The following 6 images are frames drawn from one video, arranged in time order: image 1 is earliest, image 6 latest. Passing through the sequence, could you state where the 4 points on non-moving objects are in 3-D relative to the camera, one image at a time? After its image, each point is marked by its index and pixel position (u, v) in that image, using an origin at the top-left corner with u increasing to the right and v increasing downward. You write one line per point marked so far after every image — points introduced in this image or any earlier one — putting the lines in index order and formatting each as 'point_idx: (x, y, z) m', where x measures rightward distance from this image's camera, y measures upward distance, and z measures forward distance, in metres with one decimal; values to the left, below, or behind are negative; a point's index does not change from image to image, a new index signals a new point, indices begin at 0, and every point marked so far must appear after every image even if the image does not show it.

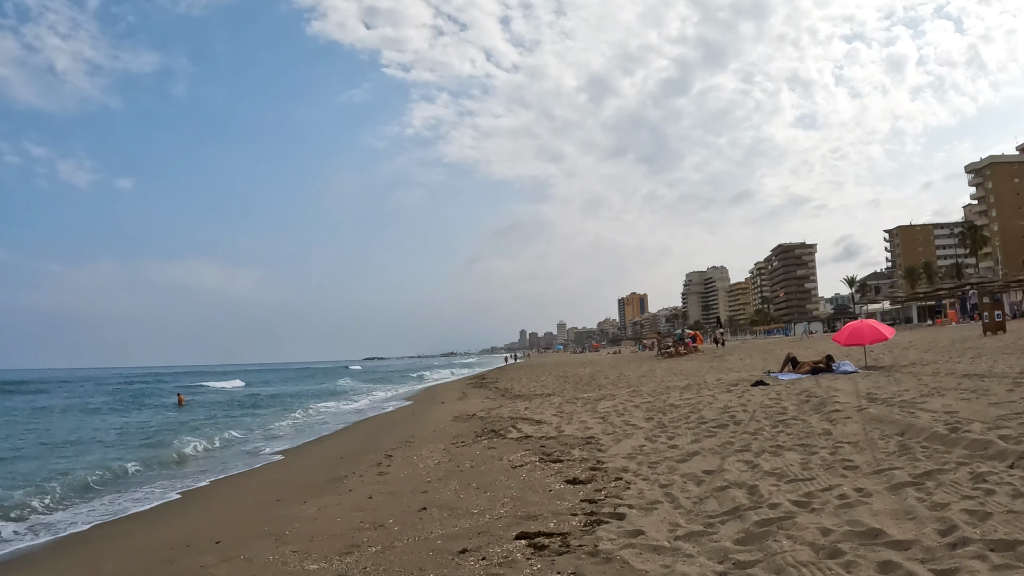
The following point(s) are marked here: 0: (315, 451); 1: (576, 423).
0: (-4.0, -3.3, +11.5) m
1: (+1.1, -2.3, +9.7) m
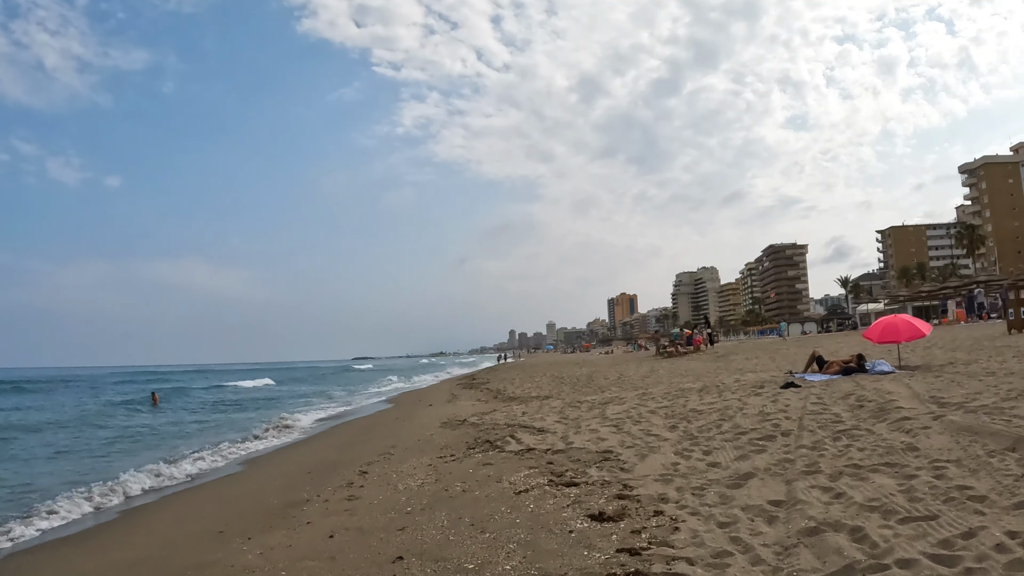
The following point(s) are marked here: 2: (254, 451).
0: (-4.0, -3.1, +10.0) m
1: (+1.1, -2.1, +8.3) m
2: (-5.8, -3.6, +12.9) m
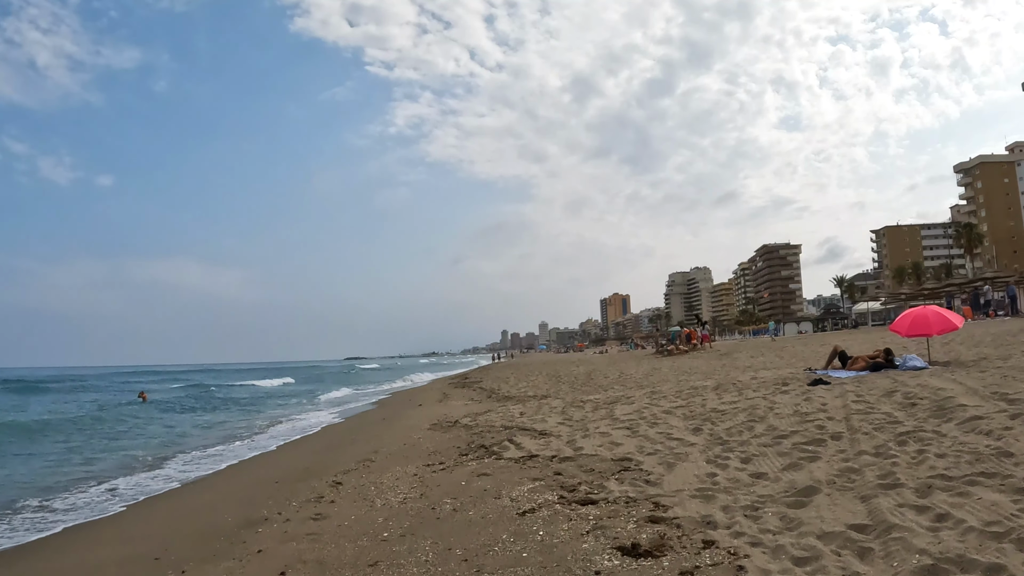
0: (-4.1, -2.8, +8.8) m
1: (+1.0, -1.9, +7.2) m
2: (-5.9, -3.4, +11.7) m
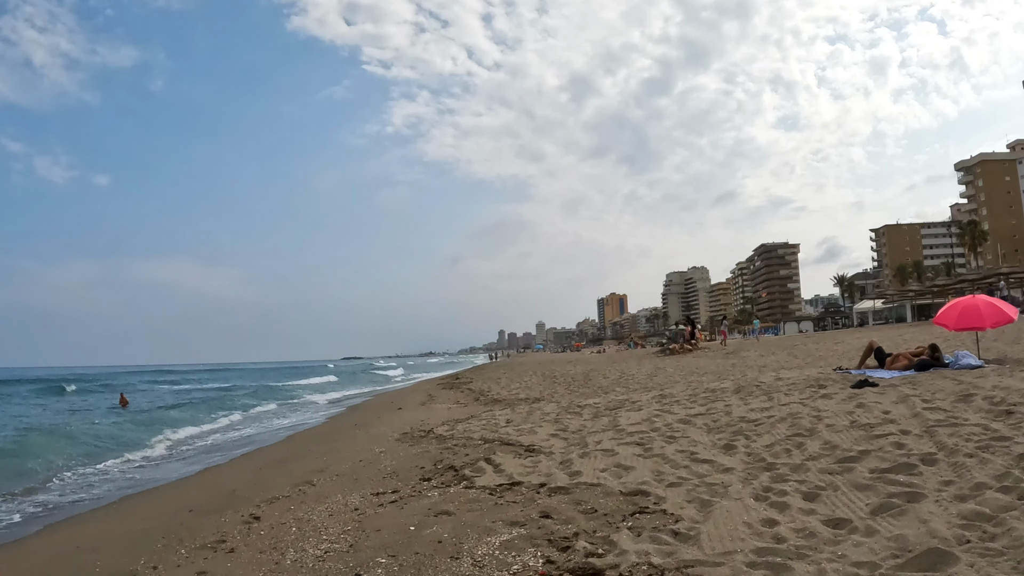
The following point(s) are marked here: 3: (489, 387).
0: (-4.3, -2.6, +7.2) m
1: (+0.8, -1.6, +5.6) m
2: (-6.1, -3.1, +10.1) m
3: (-0.7, -3.1, +18.0) m
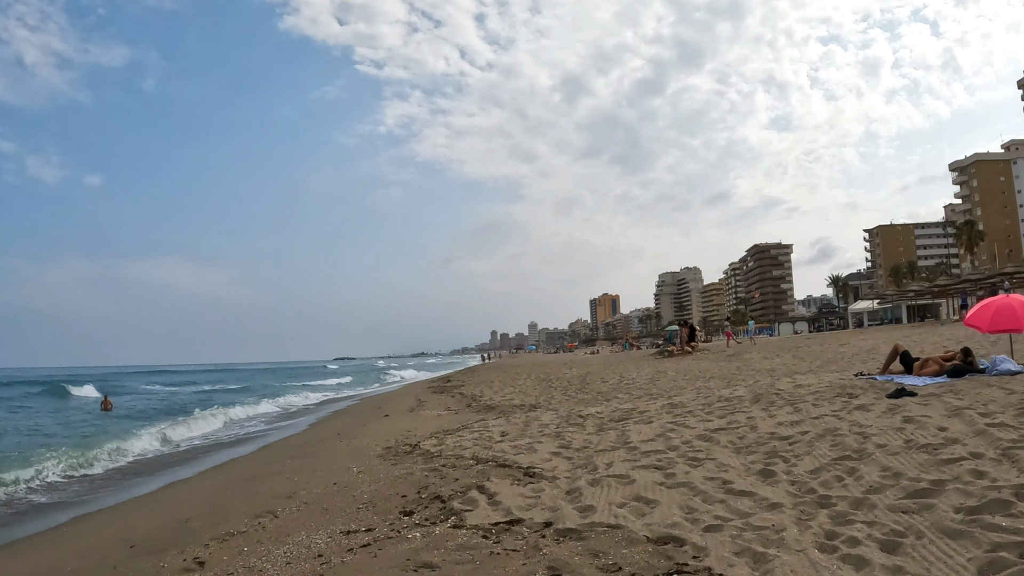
0: (-4.4, -2.6, +6.3) m
1: (+0.8, -1.6, +4.7) m
2: (-6.2, -3.1, +9.1) m
3: (-0.9, -3.1, +17.2) m
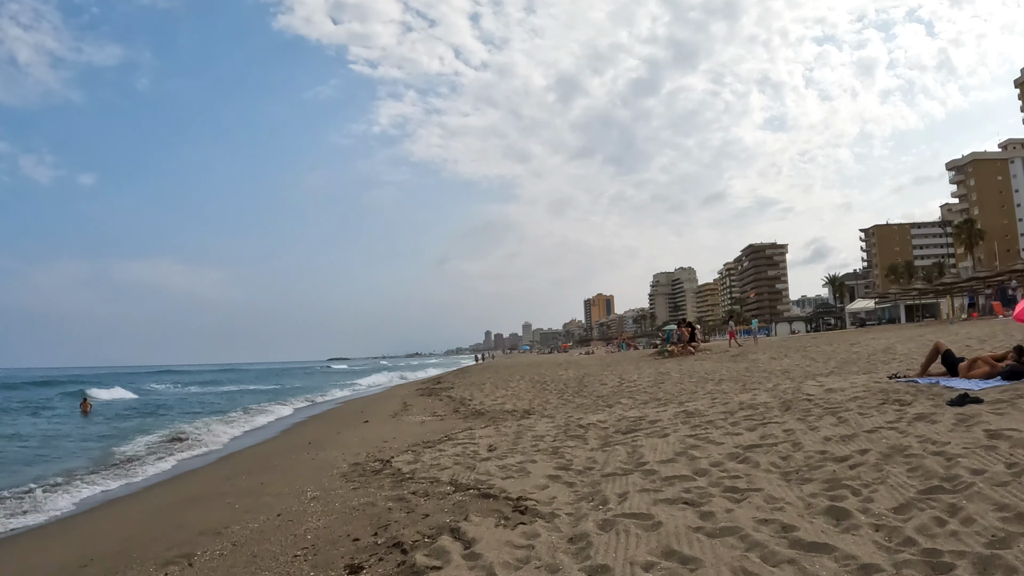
0: (-4.5, -2.4, +5.0) m
1: (+0.7, -1.5, +3.5) m
2: (-6.3, -3.0, +7.9) m
3: (-1.1, -3.0, +16.0) m
